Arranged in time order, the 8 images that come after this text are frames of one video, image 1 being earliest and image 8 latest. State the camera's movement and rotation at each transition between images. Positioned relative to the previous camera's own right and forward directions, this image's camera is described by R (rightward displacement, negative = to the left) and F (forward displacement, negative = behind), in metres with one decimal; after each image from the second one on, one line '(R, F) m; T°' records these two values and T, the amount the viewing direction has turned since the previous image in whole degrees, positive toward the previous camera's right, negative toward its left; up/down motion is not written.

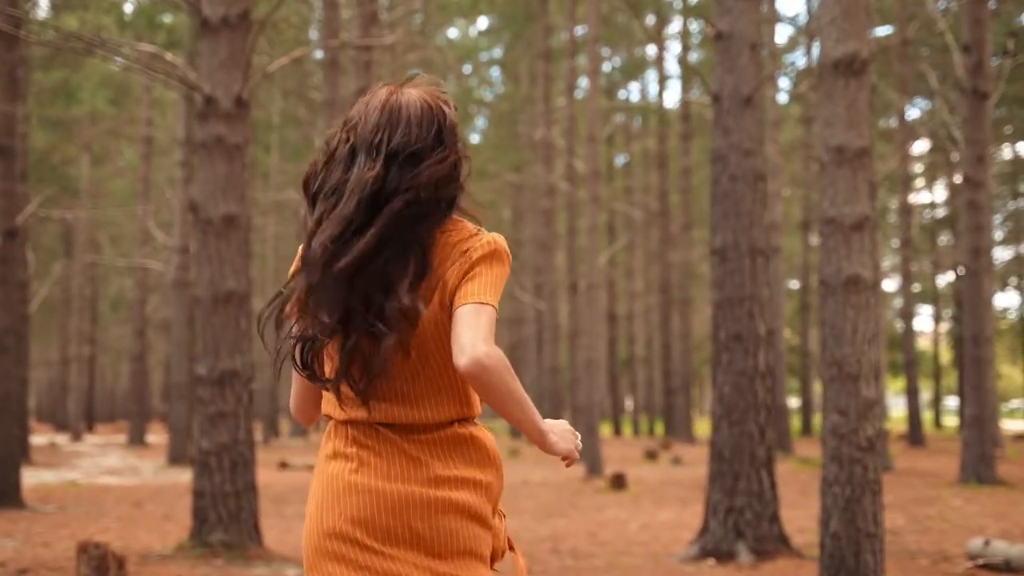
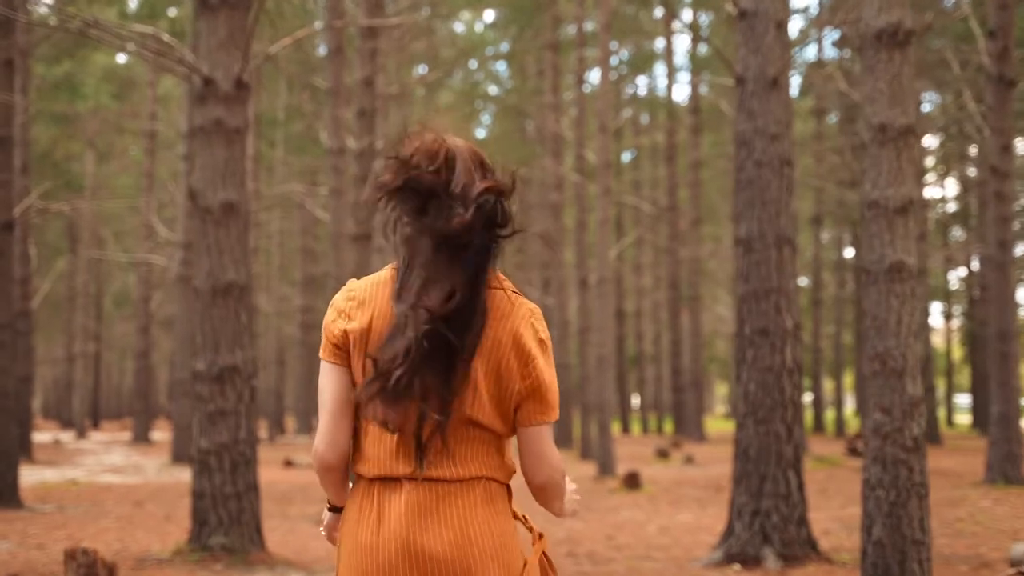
(-0.1, +0.4) m; 0°
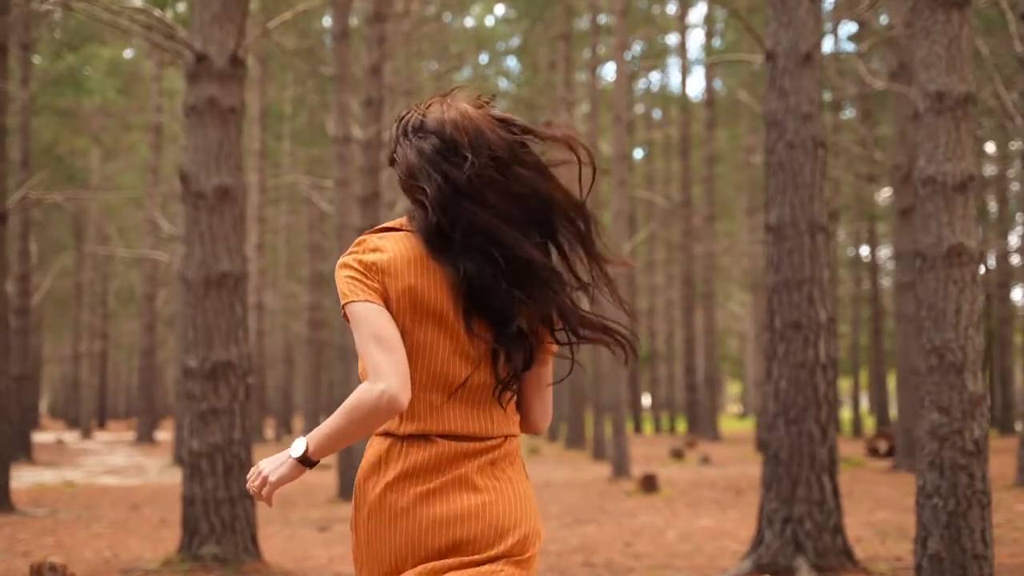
(0.0, +0.5) m; 0°
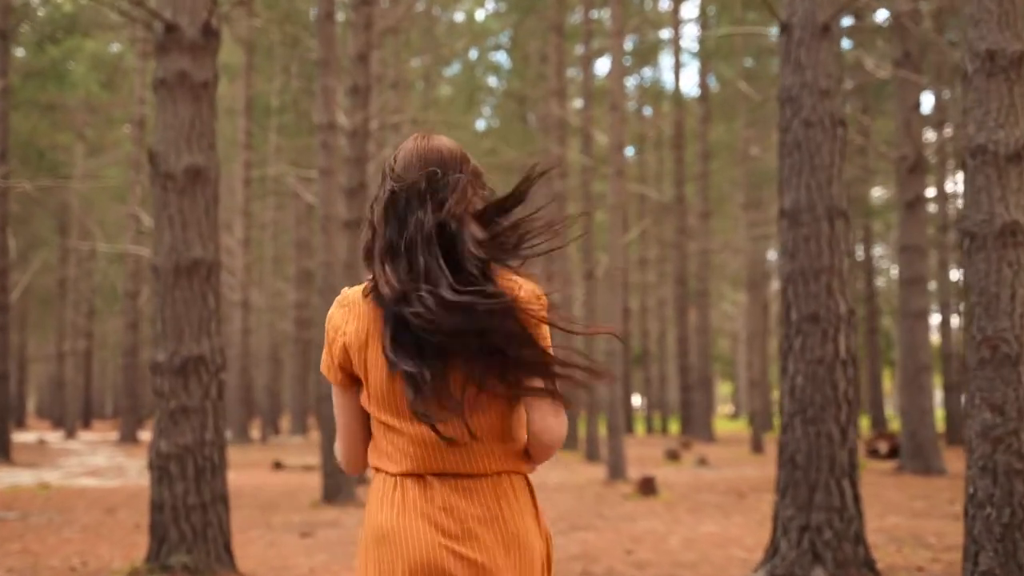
(0.0, +0.5) m; +1°
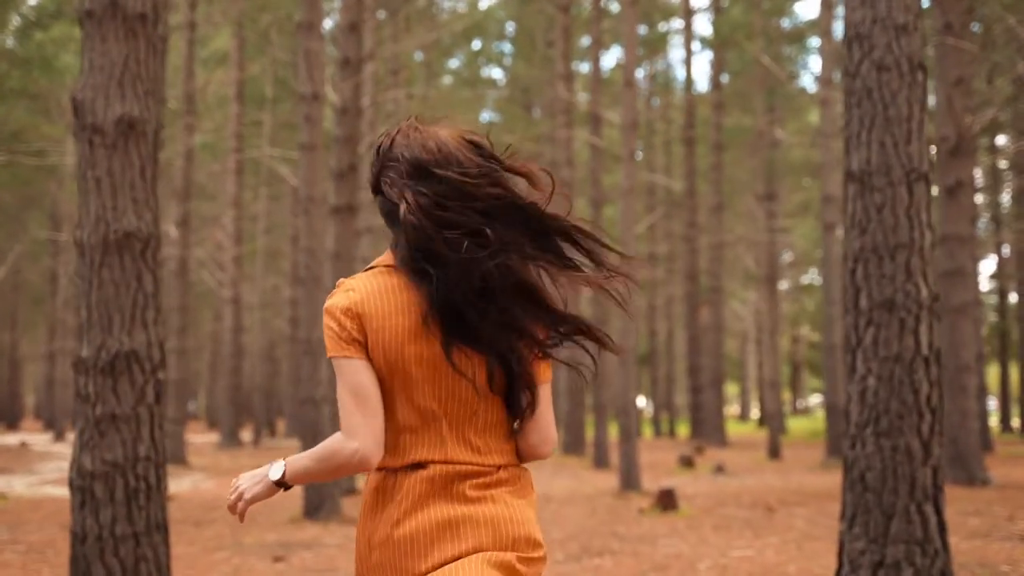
(0.0, +1.3) m; 0°
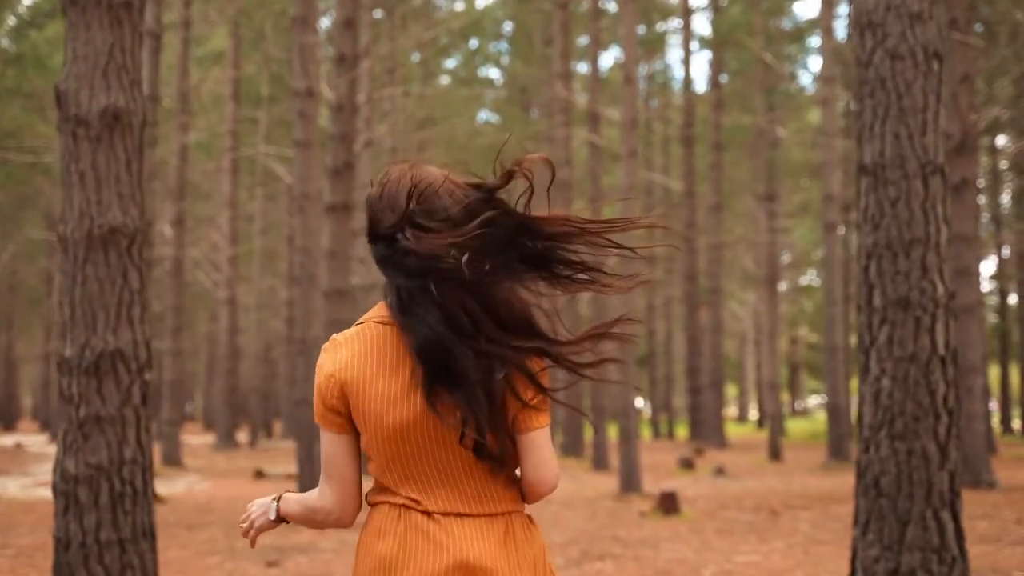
(0.0, +0.2) m; 0°
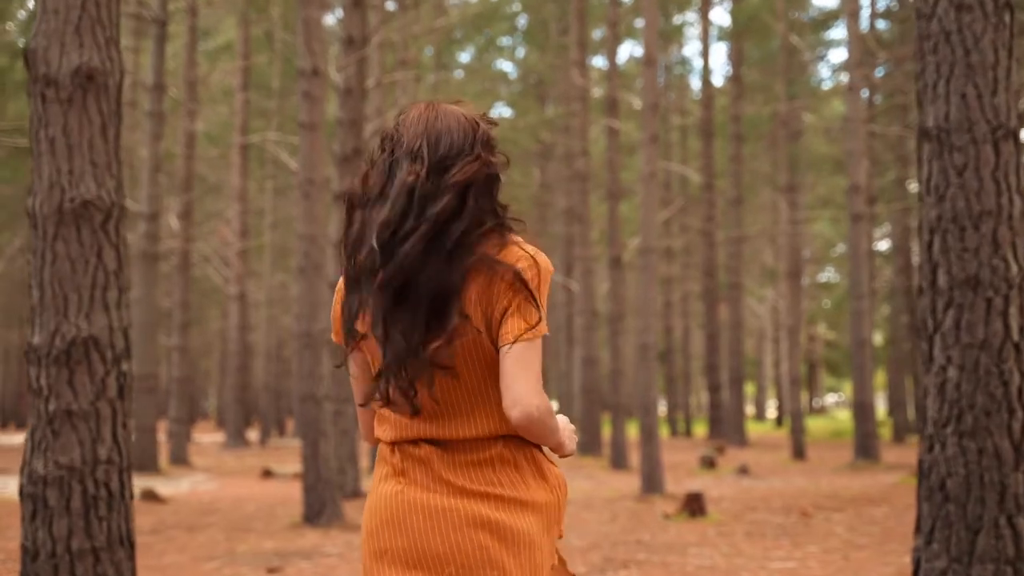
(0.0, +0.6) m; -1°
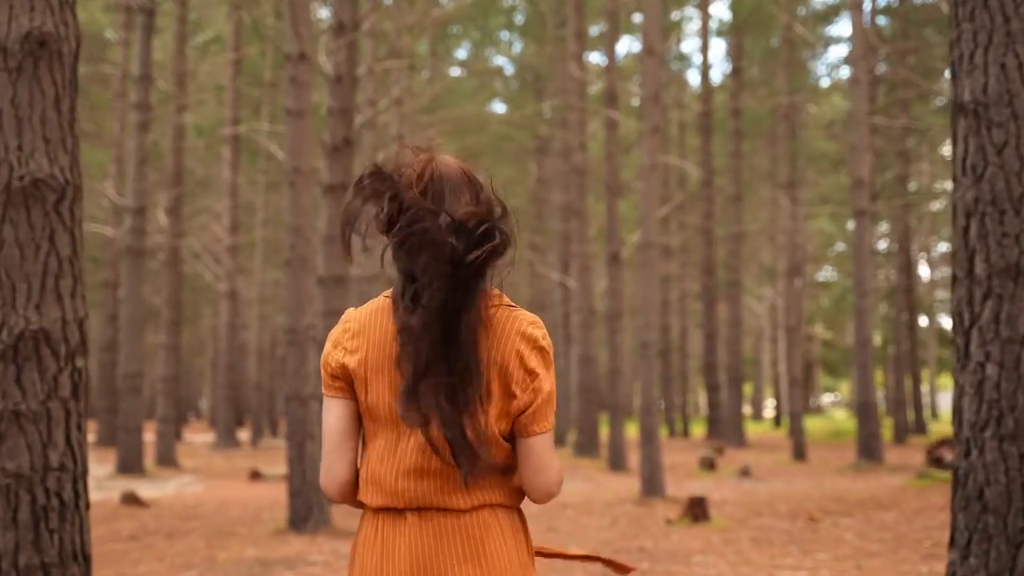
(0.0, +0.4) m; 0°
